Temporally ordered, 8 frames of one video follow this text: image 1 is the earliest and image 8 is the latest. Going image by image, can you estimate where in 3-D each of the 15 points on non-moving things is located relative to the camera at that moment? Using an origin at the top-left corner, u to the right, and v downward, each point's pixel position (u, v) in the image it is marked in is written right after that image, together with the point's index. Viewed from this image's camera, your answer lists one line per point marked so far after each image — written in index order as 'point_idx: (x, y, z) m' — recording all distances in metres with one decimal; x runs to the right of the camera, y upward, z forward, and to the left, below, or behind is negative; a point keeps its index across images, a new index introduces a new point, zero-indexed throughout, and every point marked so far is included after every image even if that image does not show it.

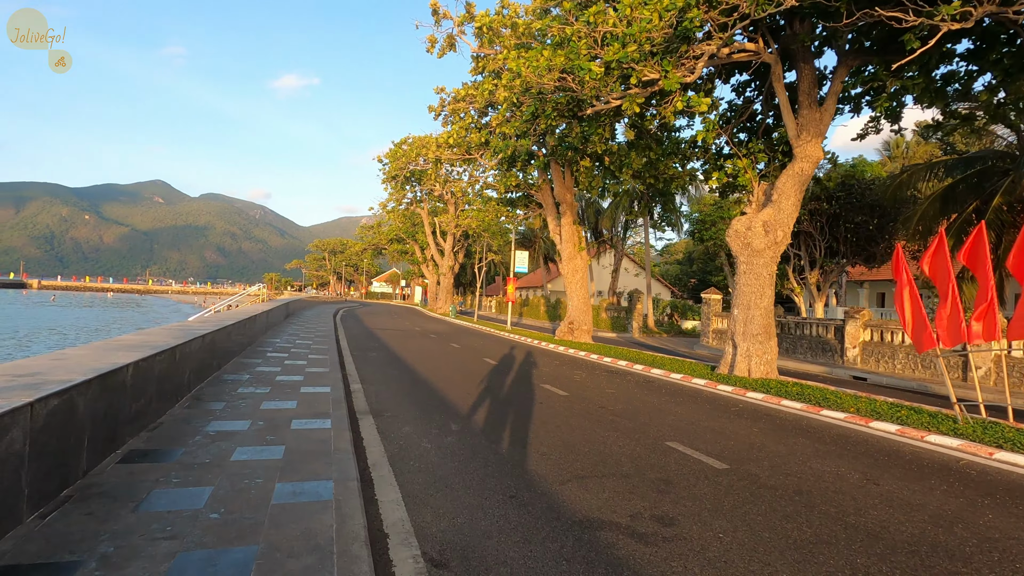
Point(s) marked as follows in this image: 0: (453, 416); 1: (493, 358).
0: (-0.9, -1.9, +7.9) m
1: (-0.6, -2.1, +16.5) m
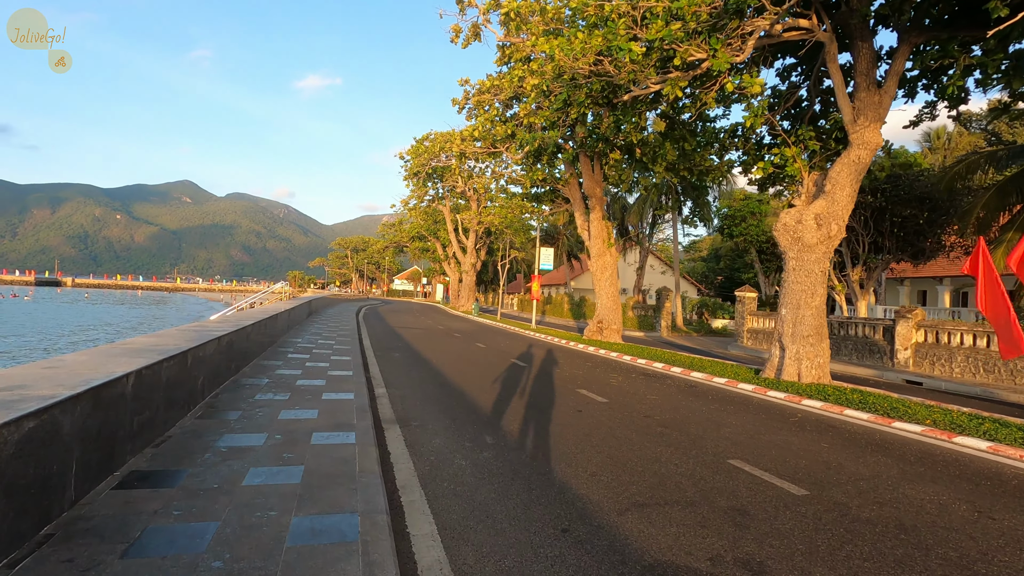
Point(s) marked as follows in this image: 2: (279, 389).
0: (-0.4, -1.9, +7.3) m
1: (+0.3, -2.1, +15.8) m
2: (-3.4, -1.5, +7.8) m
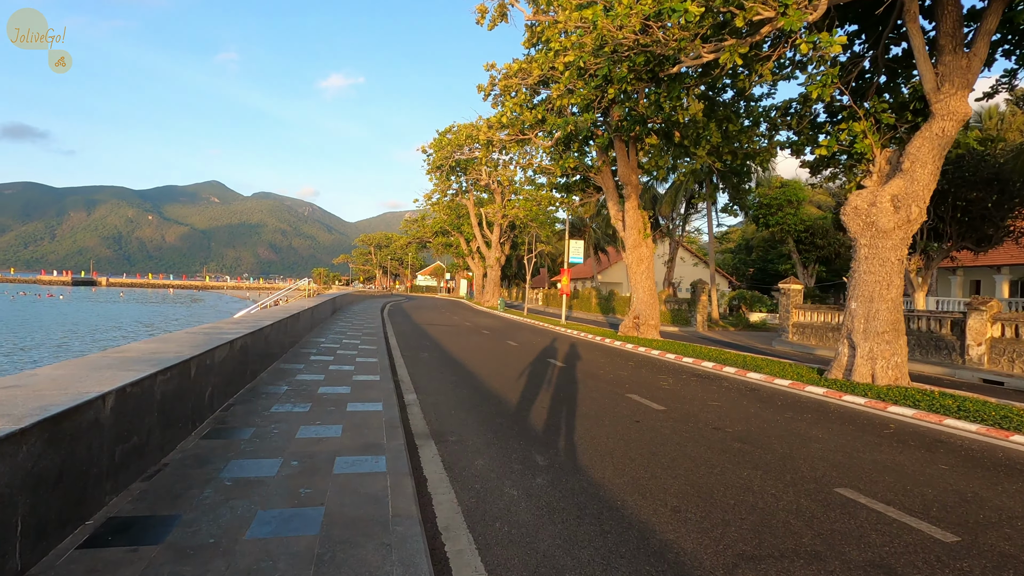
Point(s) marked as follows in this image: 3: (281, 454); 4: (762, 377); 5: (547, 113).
0: (+0.3, -1.8, +6.3) m
1: (+1.2, -1.9, +14.8) m
2: (-2.8, -1.4, +7.0) m
3: (-2.1, -1.5, +4.8) m
4: (+5.2, -1.9, +11.2) m
5: (+1.2, +5.9, +18.1) m
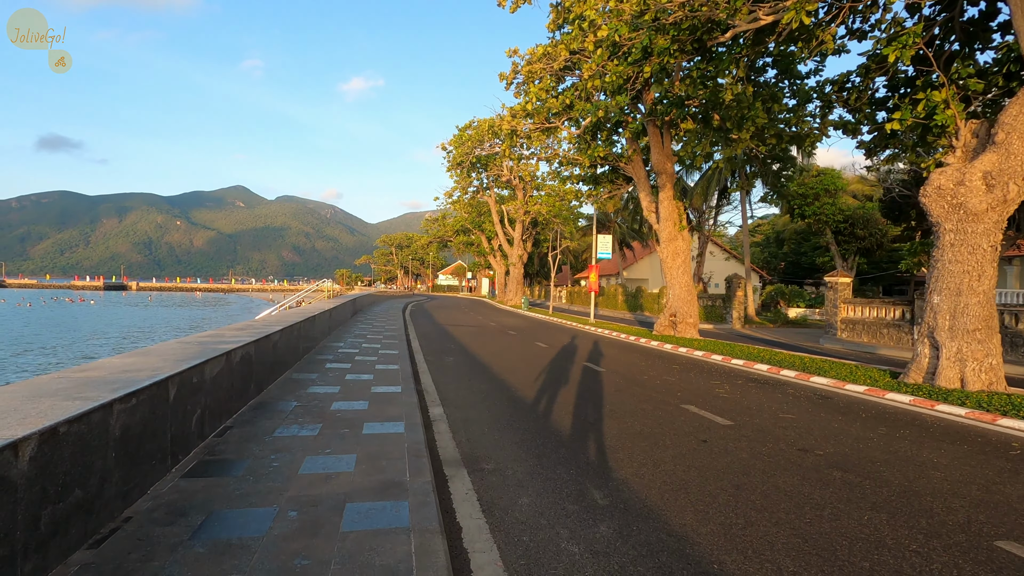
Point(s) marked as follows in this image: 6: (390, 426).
0: (+0.7, -1.8, +5.2) m
1: (+2.0, -1.8, +13.7) m
2: (-2.3, -1.5, +6.0) m
3: (-1.7, -1.5, +3.8) m
4: (+5.9, -1.7, +9.9) m
5: (+2.0, +6.0, +17.0) m
6: (-1.3, -1.5, +5.9) m
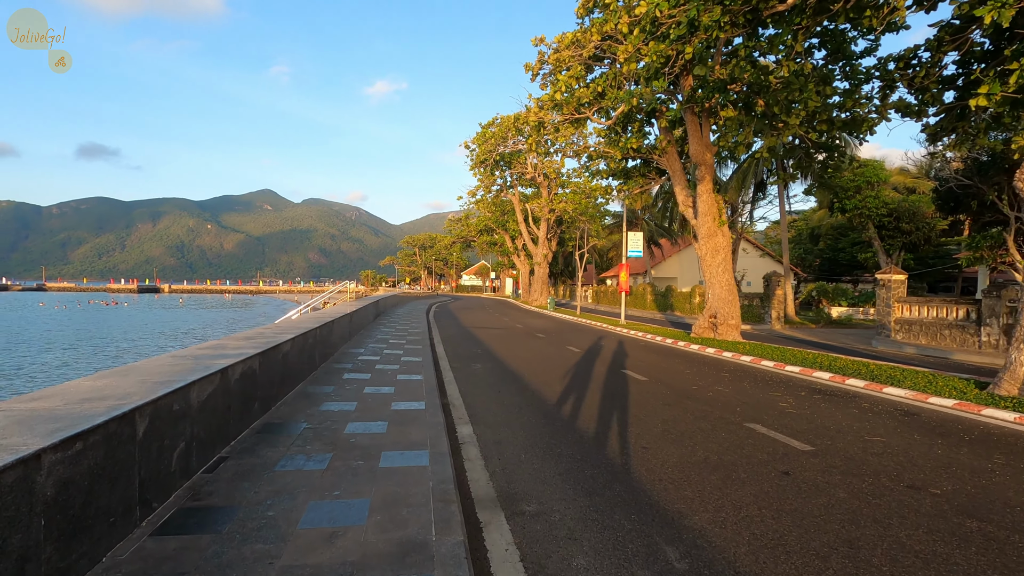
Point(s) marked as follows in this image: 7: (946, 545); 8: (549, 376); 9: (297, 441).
0: (+1.1, -1.8, +4.3) m
1: (+2.8, -1.8, +12.7) m
2: (-1.9, -1.5, +5.2) m
3: (-1.3, -1.5, +2.9) m
4: (+6.5, -1.7, +8.7) m
5: (+2.8, +6.0, +15.9) m
6: (-0.9, -1.6, +5.0) m
7: (+3.0, -1.8, +3.8) m
8: (+0.8, -1.8, +11.0) m
9: (-2.1, -1.5, +5.2) m
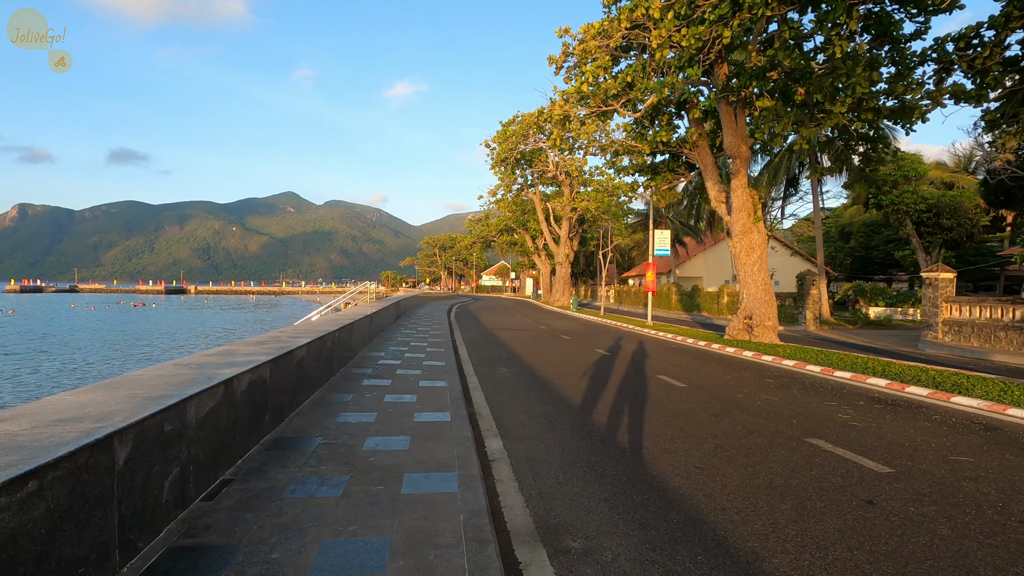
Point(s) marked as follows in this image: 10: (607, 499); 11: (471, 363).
0: (+1.4, -1.8, +3.6) m
1: (+3.4, -1.8, +12.0) m
2: (-1.5, -1.5, +4.7) m
3: (-1.1, -1.5, +2.4) m
4: (+6.9, -1.7, +7.8) m
5: (+3.5, +6.0, +15.2) m
6: (-0.6, -1.6, +4.5) m
7: (+3.3, -1.8, +3.0) m
8: (+1.3, -1.8, +10.4) m
9: (-1.8, -1.5, +4.7) m
10: (+0.8, -1.8, +4.6) m
11: (-0.9, -1.6, +11.7) m
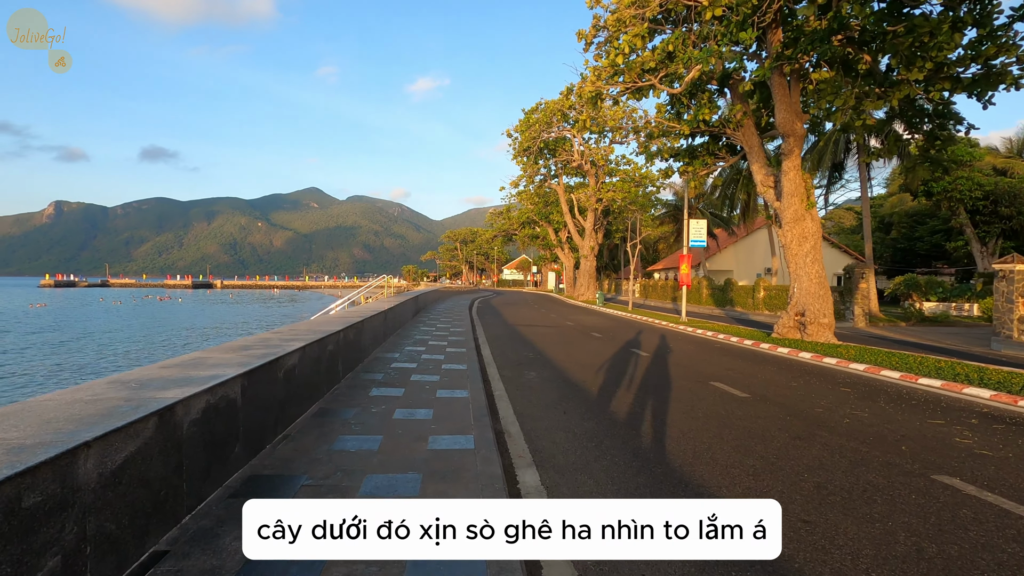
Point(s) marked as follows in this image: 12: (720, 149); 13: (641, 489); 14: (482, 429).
0: (+1.7, -1.8, +2.3) m
1: (+4.0, -1.7, +10.5) m
2: (-1.2, -1.5, +3.4) m
3: (-0.9, -1.5, +1.1) m
4: (+7.3, -1.6, +6.3) m
5: (+4.2, +6.2, +13.7) m
6: (-0.3, -1.5, +3.2) m
7: (+3.5, -1.7, +1.6) m
8: (+1.8, -1.7, +9.0) m
9: (-1.5, -1.4, +3.5) m
10: (+1.1, -1.7, +3.3) m
11: (-0.3, -1.5, +10.5) m
12: (+7.3, +4.9, +18.9) m
13: (+1.1, -1.7, +4.6) m
14: (-0.3, -1.5, +5.7) m
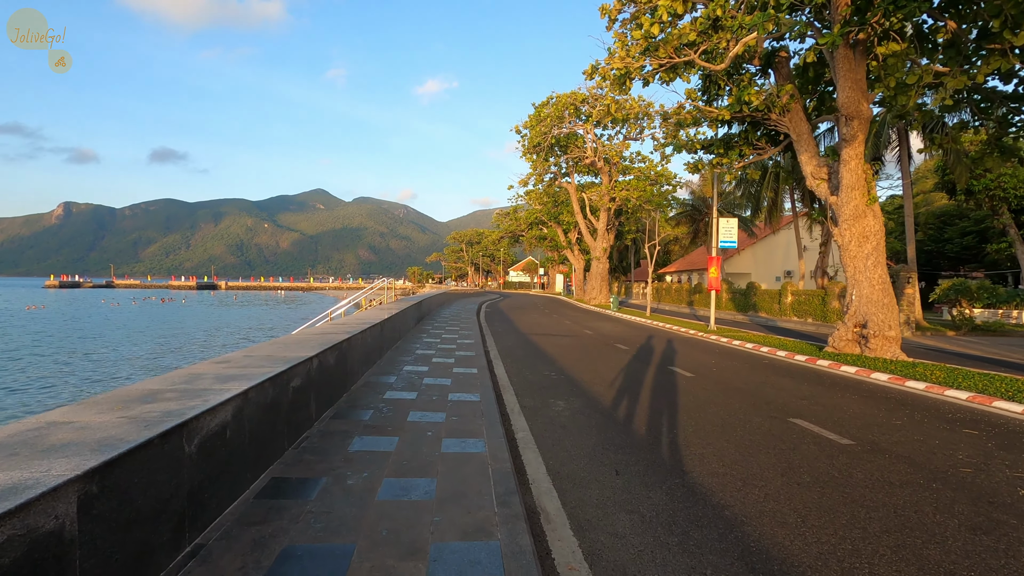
0: (+1.9, -1.9, +0.4) m
1: (+4.3, -1.9, +8.6) m
2: (-0.9, -1.6, +1.5) m
3: (-0.6, -1.6, -0.8) m
4: (+7.6, -1.8, +4.3) m
5: (+4.6, +6.0, +11.8) m
6: (0.0, -1.6, +1.3) m
7: (+3.8, -1.9, -0.3) m
8: (+2.2, -1.8, +7.1) m
9: (-1.2, -1.6, +1.6) m
10: (+1.4, -1.9, +1.3) m
11: (0.0, -1.6, +8.6) m
12: (+7.8, +4.7, +17.0) m
13: (+1.4, -1.8, +2.7) m
14: (0.0, -1.6, +3.7) m
